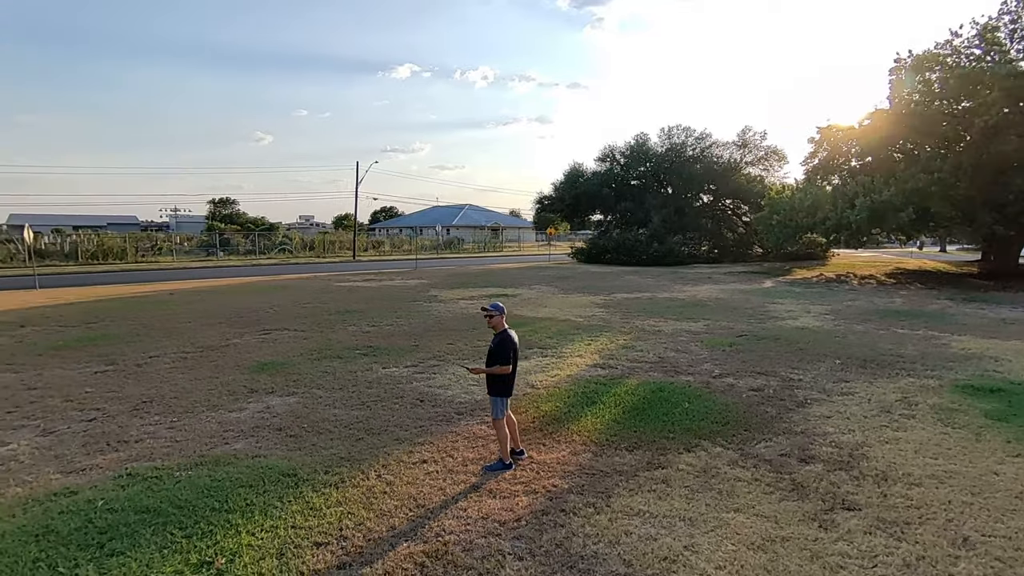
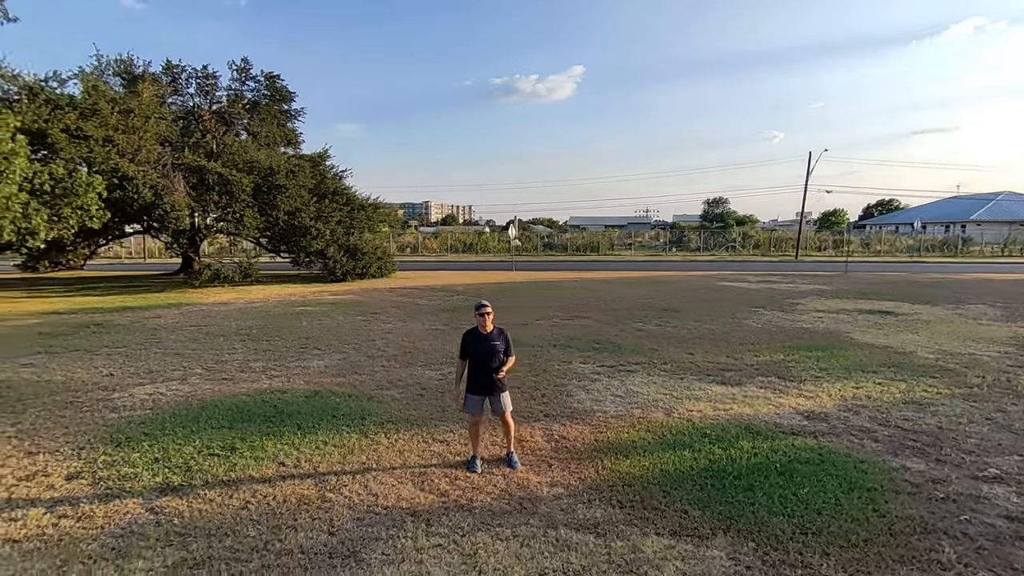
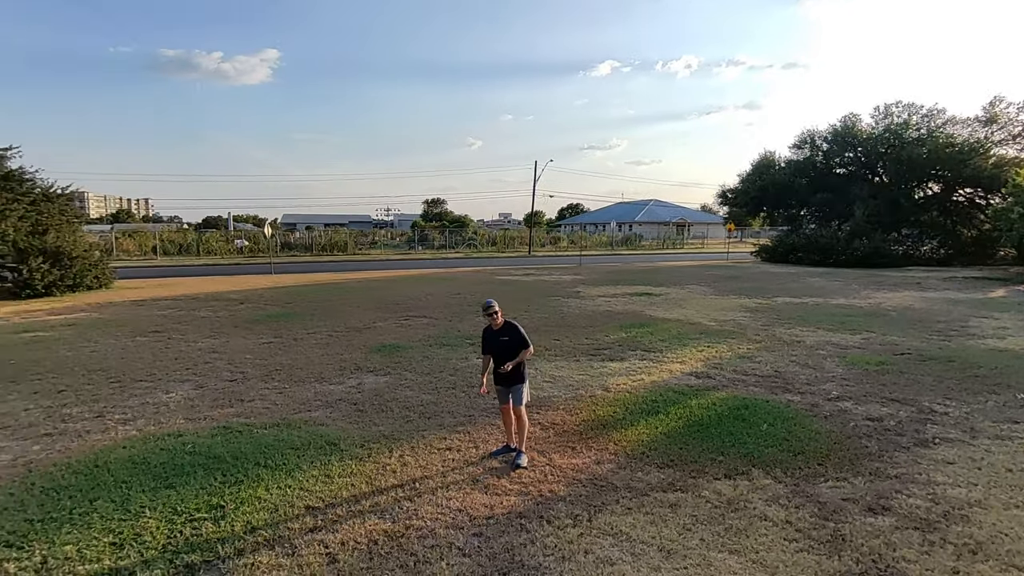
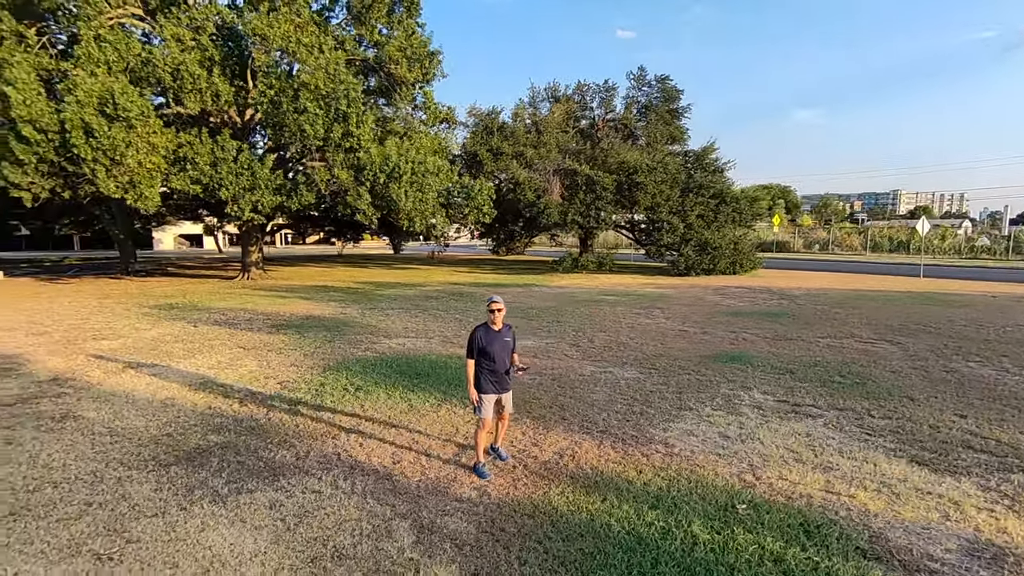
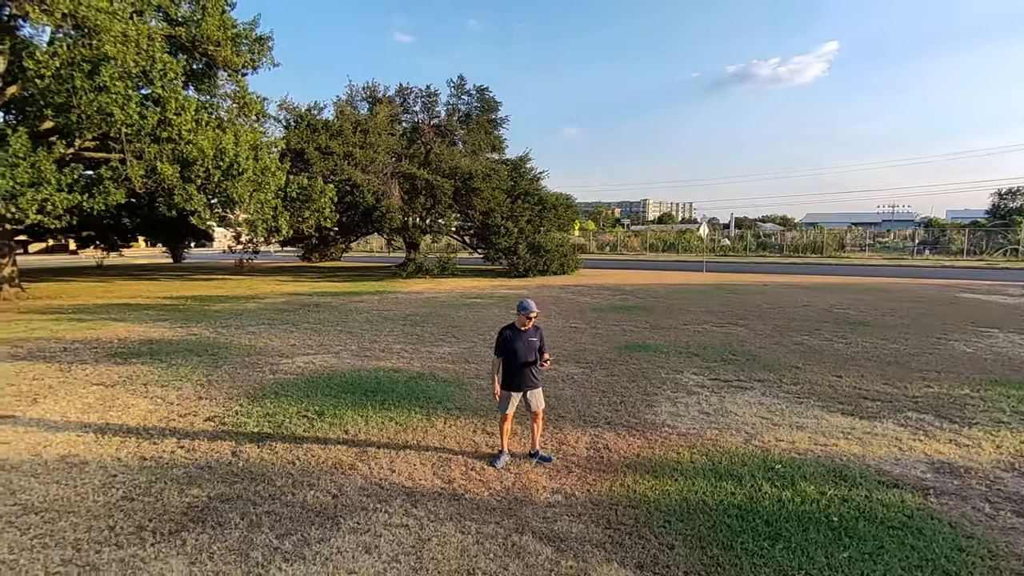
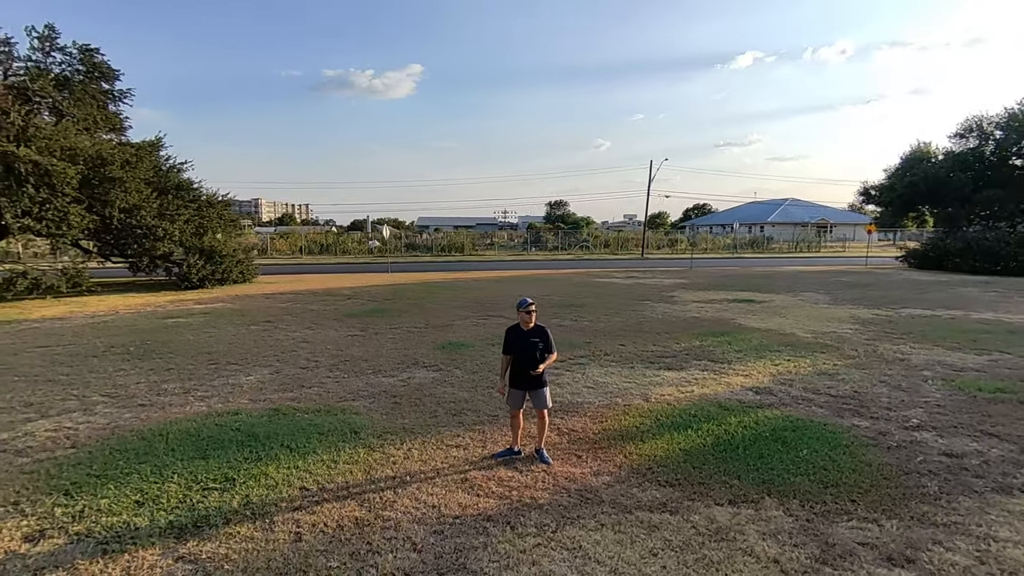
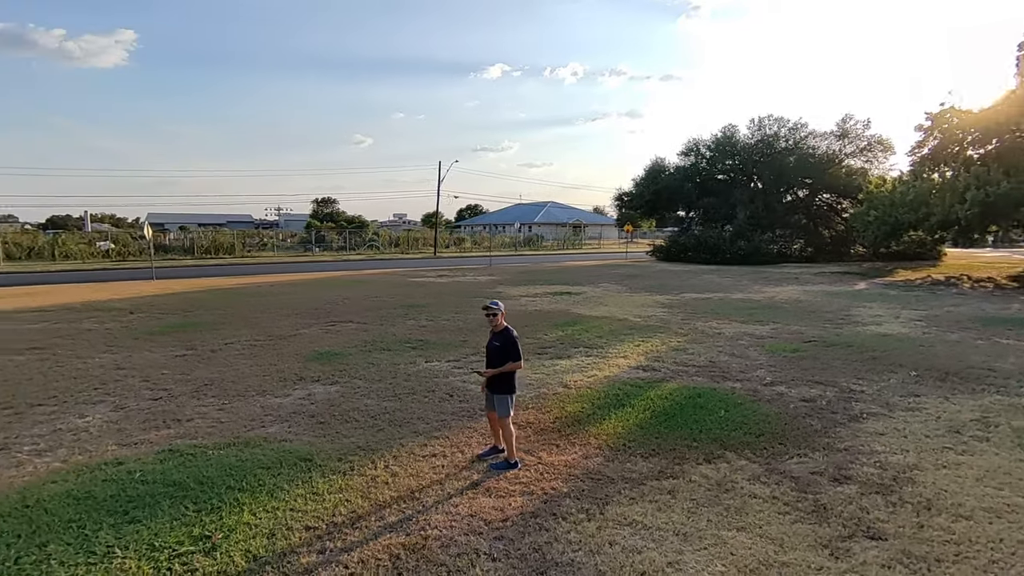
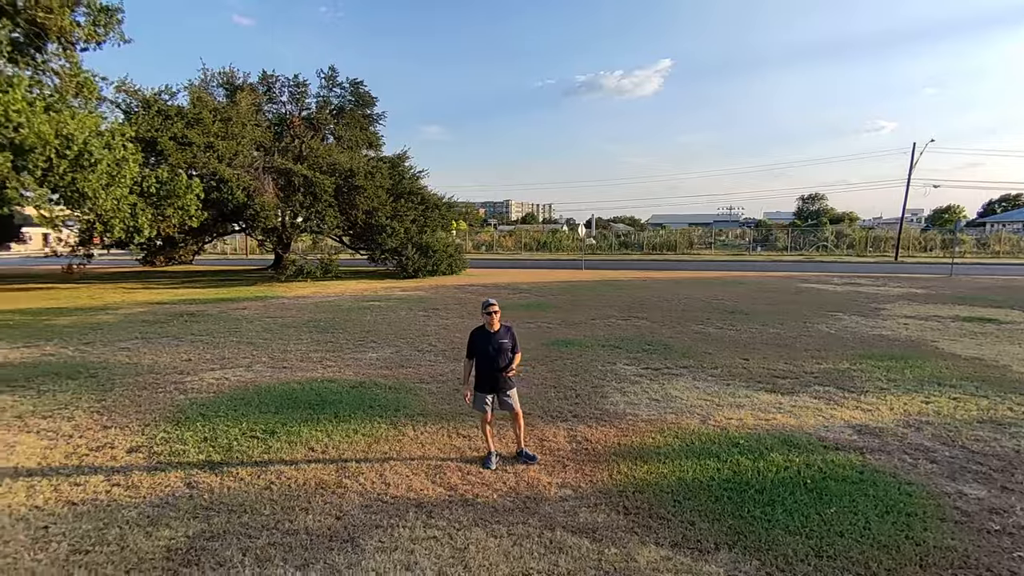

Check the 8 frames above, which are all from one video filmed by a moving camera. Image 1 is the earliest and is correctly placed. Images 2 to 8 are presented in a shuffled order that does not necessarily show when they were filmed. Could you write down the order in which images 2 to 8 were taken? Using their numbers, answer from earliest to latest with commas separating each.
7, 3, 6, 2, 8, 5, 4
